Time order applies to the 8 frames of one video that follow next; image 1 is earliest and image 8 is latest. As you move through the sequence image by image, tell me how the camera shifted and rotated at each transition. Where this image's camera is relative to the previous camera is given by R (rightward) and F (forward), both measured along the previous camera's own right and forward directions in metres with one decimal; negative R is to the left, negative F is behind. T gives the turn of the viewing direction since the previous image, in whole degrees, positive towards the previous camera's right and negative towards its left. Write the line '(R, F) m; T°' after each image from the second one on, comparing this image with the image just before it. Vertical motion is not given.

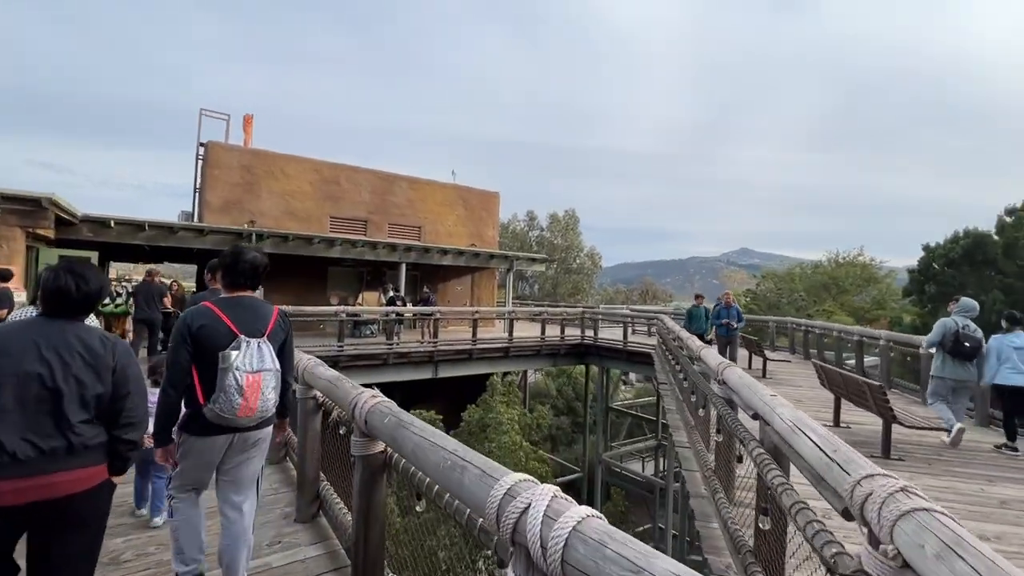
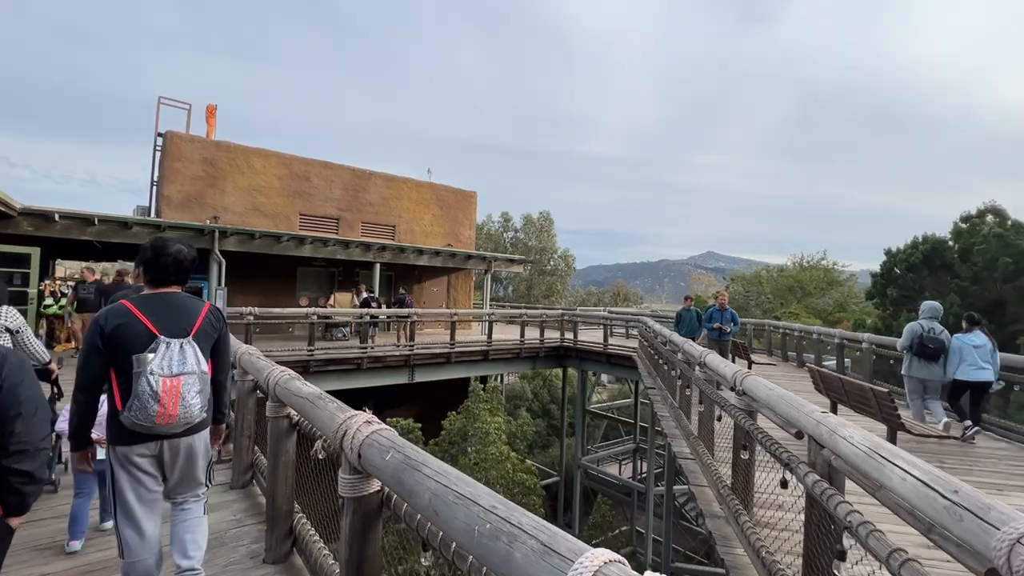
(-0.2, +0.4) m; +3°
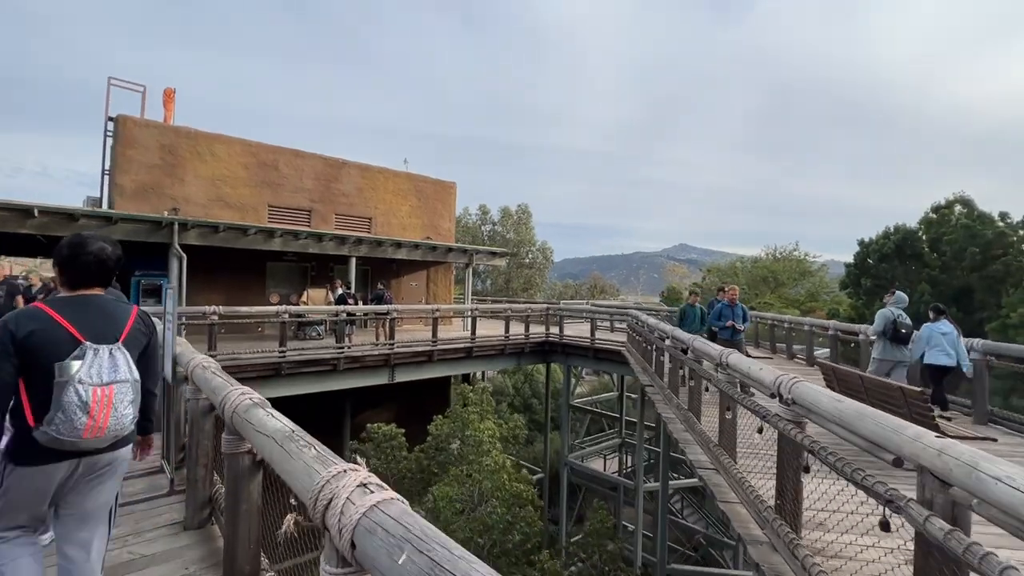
(-0.2, +0.5) m; +2°
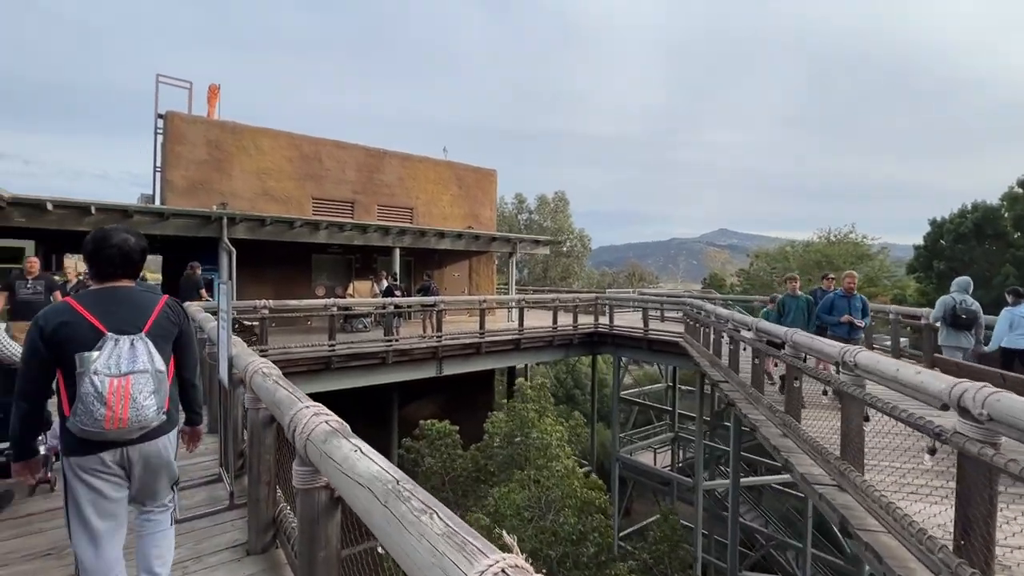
(-0.3, +0.4) m; -4°
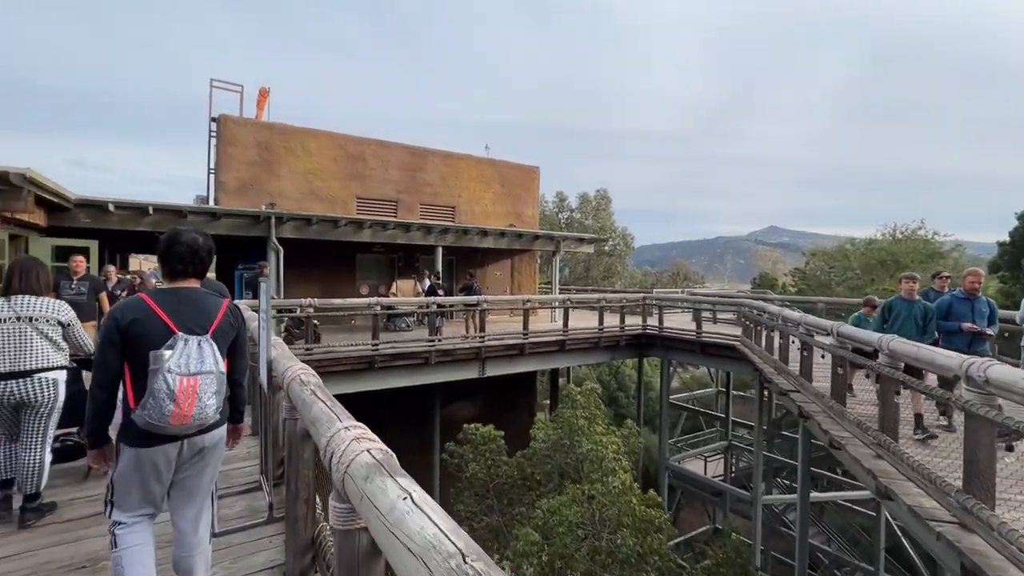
(-0.1, +0.3) m; -4°
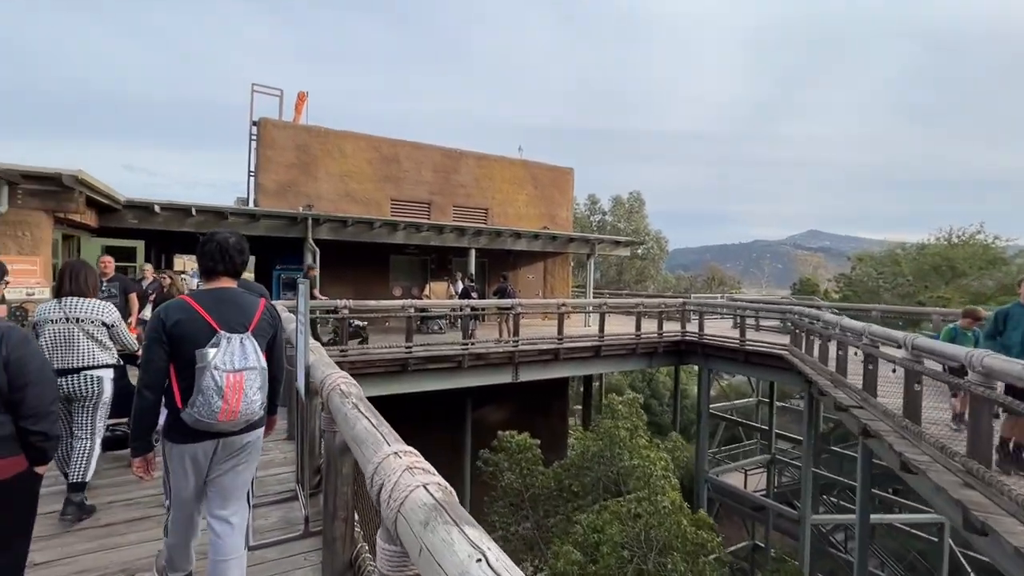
(-0.1, +0.2) m; -3°
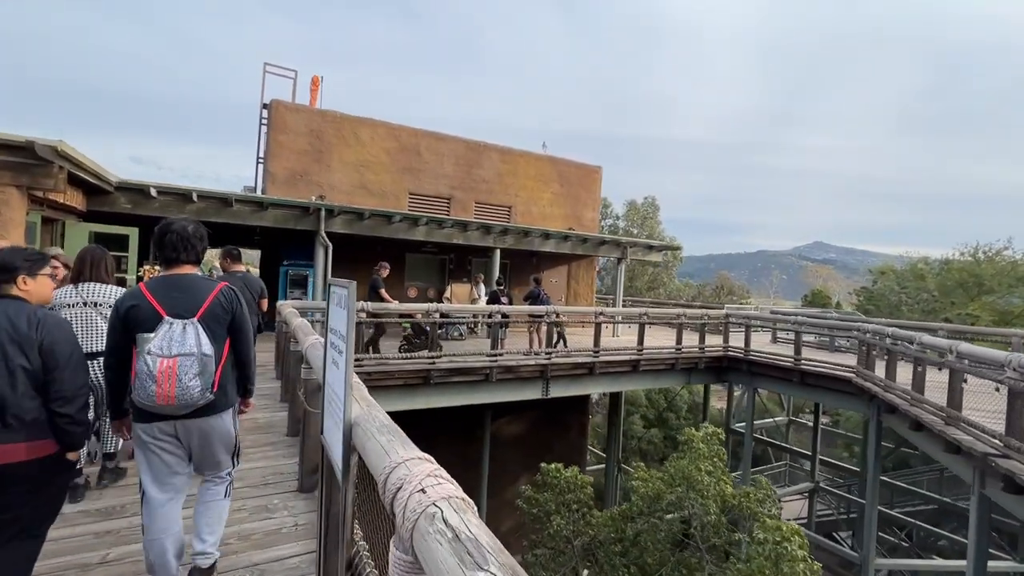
(-0.5, +1.1) m; 0°
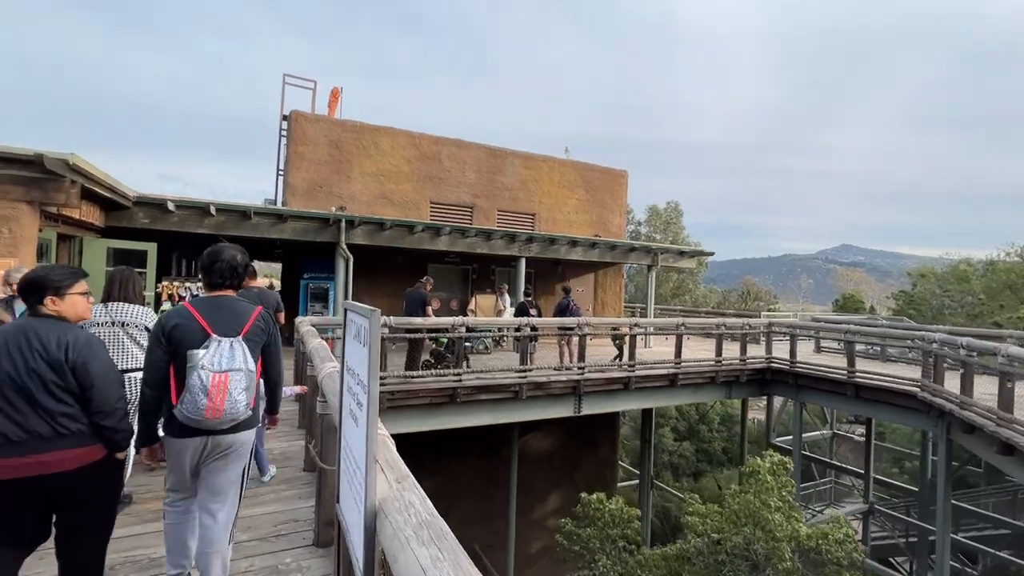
(-0.1, +0.5) m; -2°
